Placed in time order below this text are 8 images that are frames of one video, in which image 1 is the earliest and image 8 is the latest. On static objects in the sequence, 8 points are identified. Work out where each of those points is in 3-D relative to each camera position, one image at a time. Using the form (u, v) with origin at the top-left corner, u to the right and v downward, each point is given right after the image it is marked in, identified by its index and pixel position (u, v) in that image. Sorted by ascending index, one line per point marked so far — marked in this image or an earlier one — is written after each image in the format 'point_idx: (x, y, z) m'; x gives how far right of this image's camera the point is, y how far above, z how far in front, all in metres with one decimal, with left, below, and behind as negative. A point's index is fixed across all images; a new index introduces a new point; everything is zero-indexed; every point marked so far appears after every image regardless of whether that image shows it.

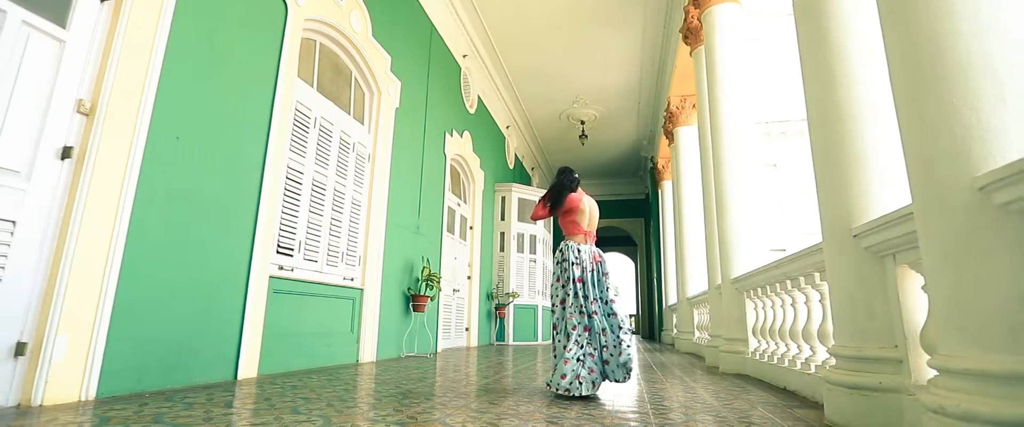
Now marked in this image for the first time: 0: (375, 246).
0: (-1.4, -0.3, +4.8) m
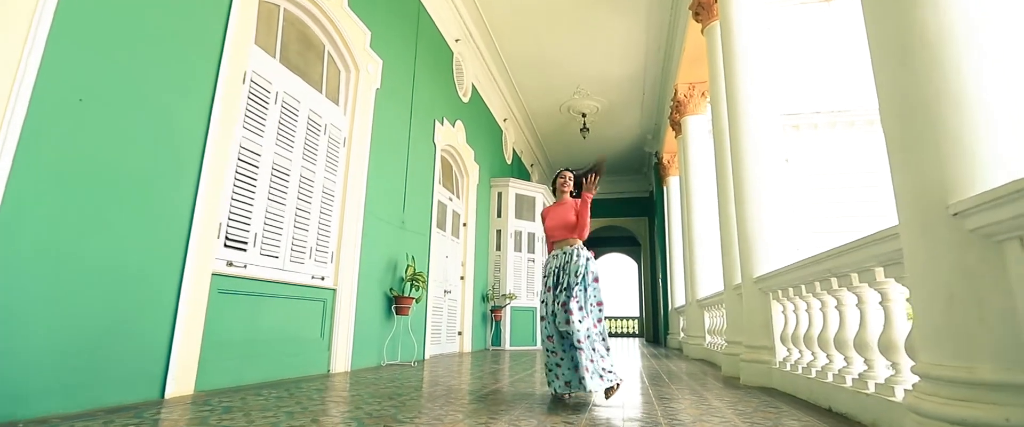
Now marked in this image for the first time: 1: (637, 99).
0: (-1.5, -0.3, +4.3) m
1: (+2.6, +2.4, +9.9) m
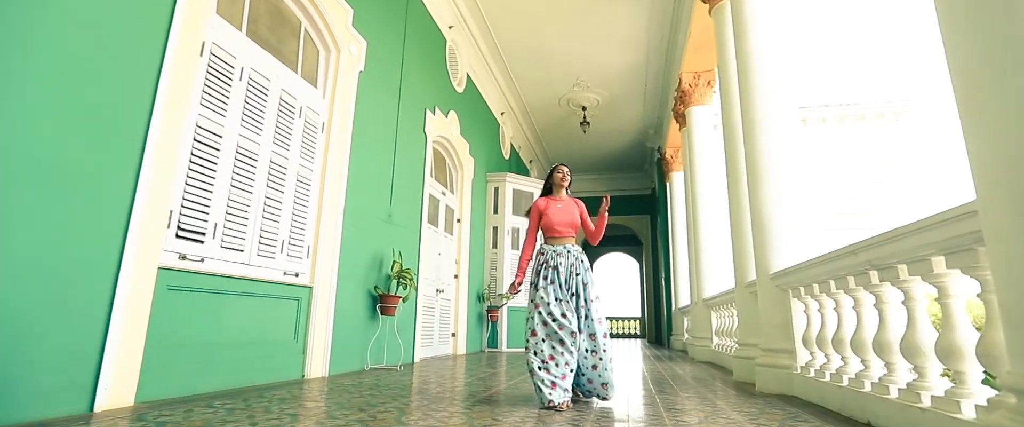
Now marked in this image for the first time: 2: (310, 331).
0: (-1.5, -0.2, +4.0) m
1: (+2.5, +2.4, +9.6) m
2: (-1.6, -0.9, +3.7) m
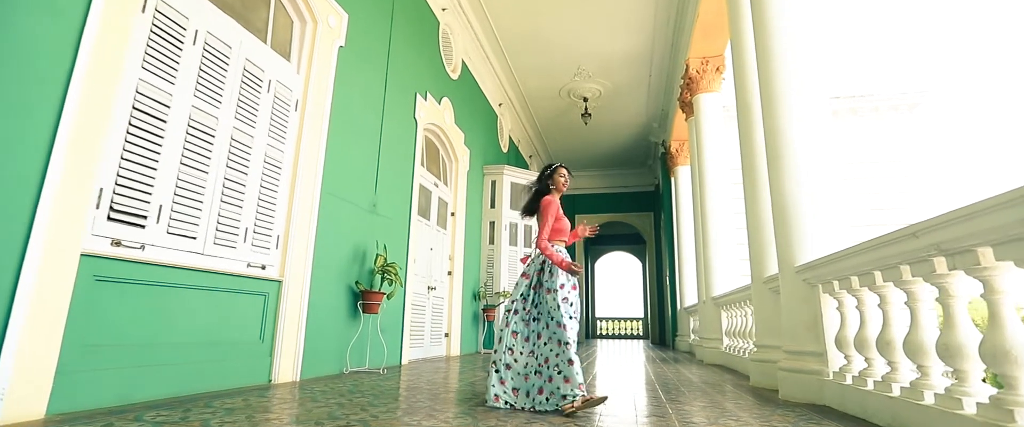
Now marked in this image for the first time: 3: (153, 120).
0: (-1.6, -0.1, +3.6) m
1: (+2.5, +2.5, +9.2) m
2: (-1.6, -0.8, +3.3) m
3: (-1.9, +0.5, +2.5) m
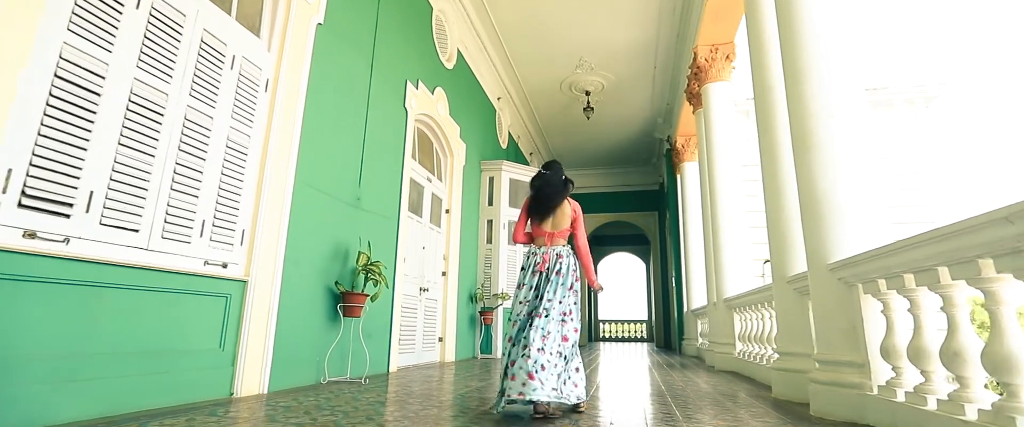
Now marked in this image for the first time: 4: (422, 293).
0: (-1.6, 0.0, +3.2) m
1: (+2.5, +2.6, +8.8) m
2: (-1.7, -0.8, +2.9) m
3: (-2.0, +0.6, +2.2) m
4: (-1.1, -0.9, +5.6) m
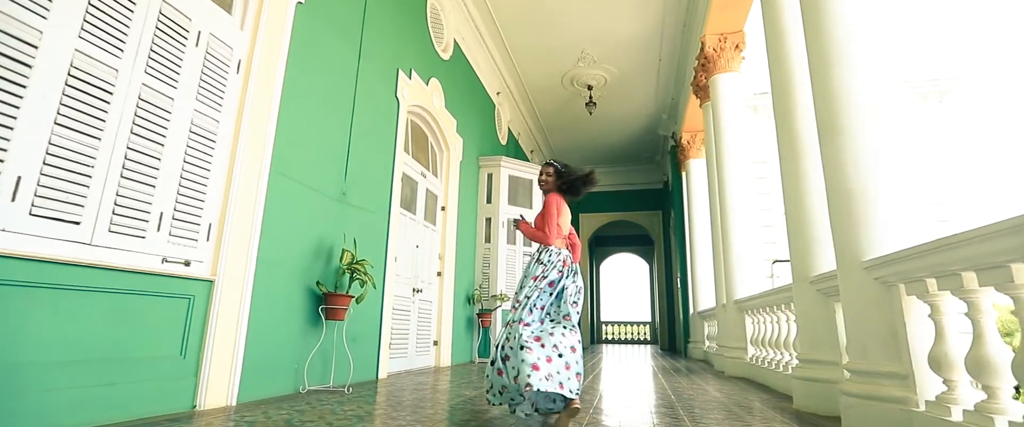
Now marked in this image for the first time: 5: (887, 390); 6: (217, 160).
0: (-1.6, 0.0, +2.9) m
1: (+2.5, +2.6, +8.5) m
2: (-1.7, -0.7, +2.7) m
3: (-2.0, +0.6, +1.9) m
4: (-1.1, -0.9, +5.3) m
5: (+1.8, -0.8, +2.2) m
6: (-1.7, +0.3, +2.8) m
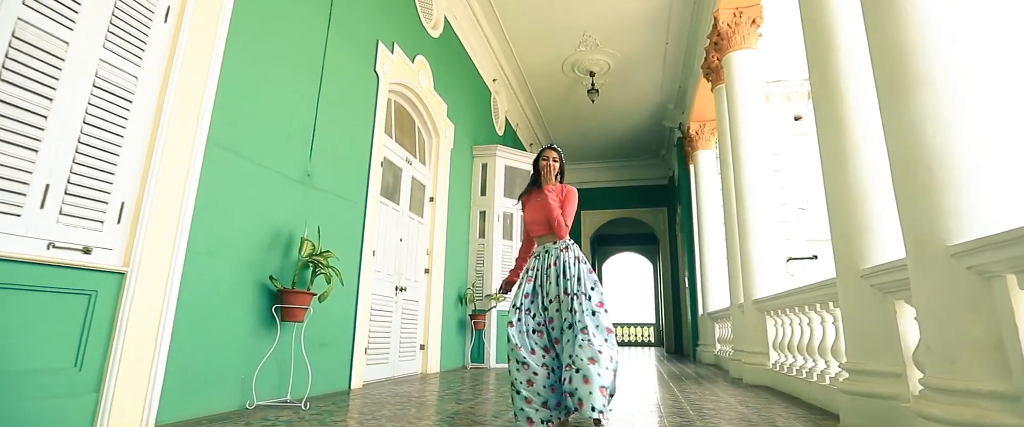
0: (-1.7, +0.1, +2.4) m
1: (+2.4, +2.7, +8.0) m
2: (-1.8, -0.6, +2.1) m
3: (-2.1, +0.7, +1.4) m
4: (-1.1, -0.8, +4.8) m
5: (+1.7, -0.7, +1.7) m
6: (-1.8, +0.4, +2.3) m
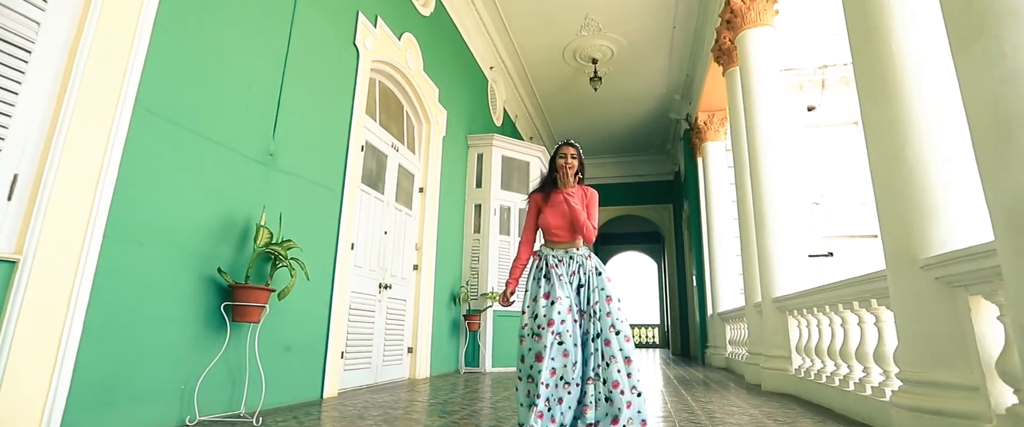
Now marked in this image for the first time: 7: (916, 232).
0: (-1.8, +0.2, +2.0) m
1: (+2.4, +2.8, +7.5) m
2: (-1.8, -0.5, +1.7) m
3: (-2.1, +0.8, +0.9) m
4: (-1.2, -0.7, +4.4) m
5: (+1.6, -0.6, +1.2) m
6: (-1.9, +0.5, +1.9) m
7: (+1.8, -0.1, +2.1) m
